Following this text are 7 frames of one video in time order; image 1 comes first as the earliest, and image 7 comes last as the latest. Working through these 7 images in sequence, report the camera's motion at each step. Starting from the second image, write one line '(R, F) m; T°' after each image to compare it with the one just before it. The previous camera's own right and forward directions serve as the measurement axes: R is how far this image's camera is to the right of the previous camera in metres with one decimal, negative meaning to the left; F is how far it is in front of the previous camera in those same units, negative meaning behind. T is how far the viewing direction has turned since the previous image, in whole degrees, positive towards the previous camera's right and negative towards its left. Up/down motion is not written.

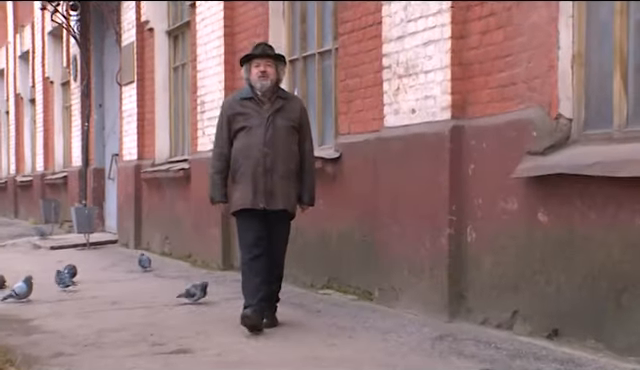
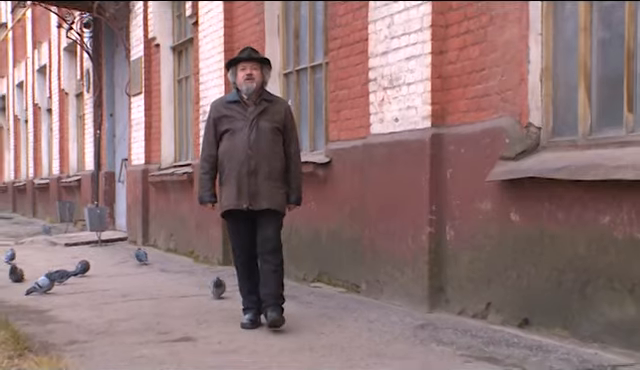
(0.0, -0.3) m; 0°
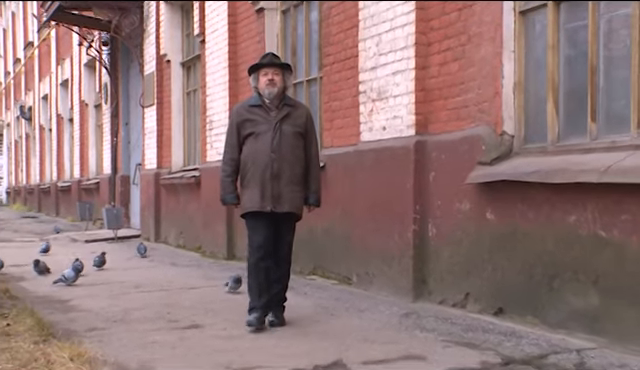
(0.0, -0.4) m; 0°
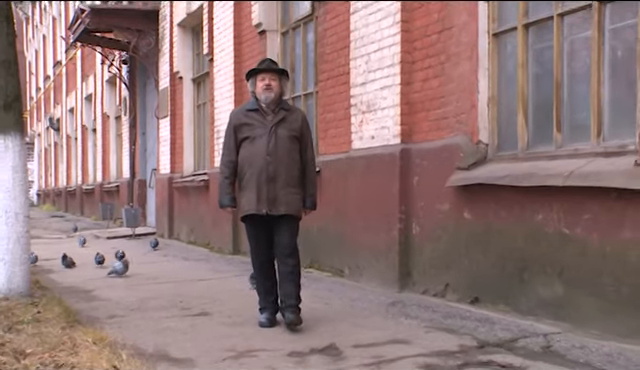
(0.0, -0.5) m; 0°
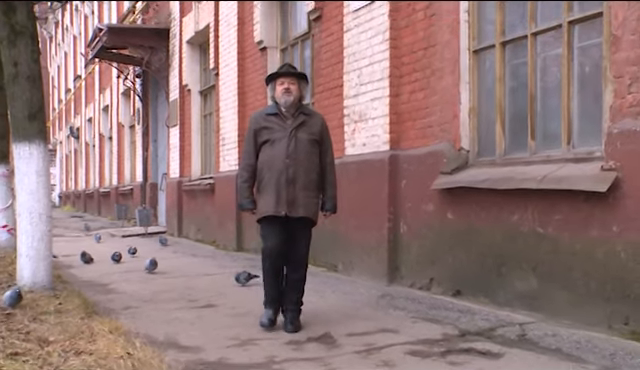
(0.0, -0.5) m; 0°
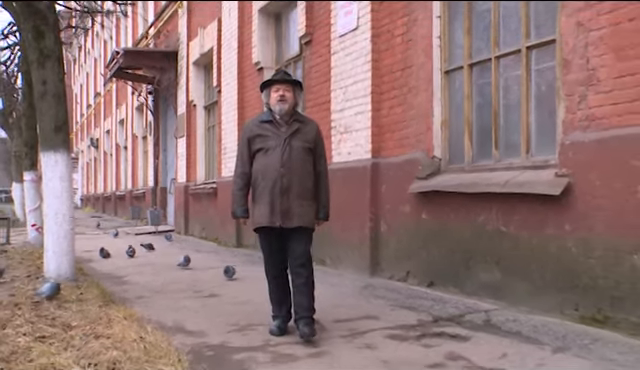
(0.0, -0.7) m; +1°
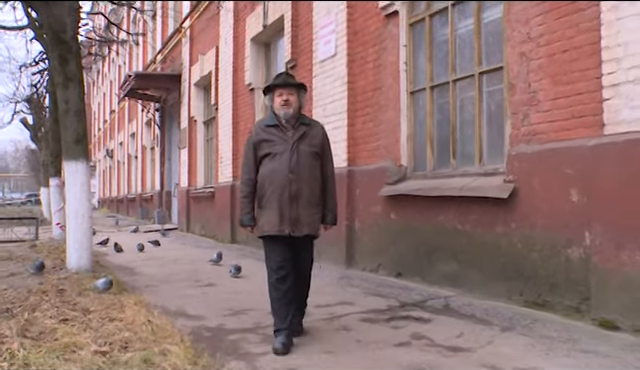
(0.0, -1.0) m; +1°
